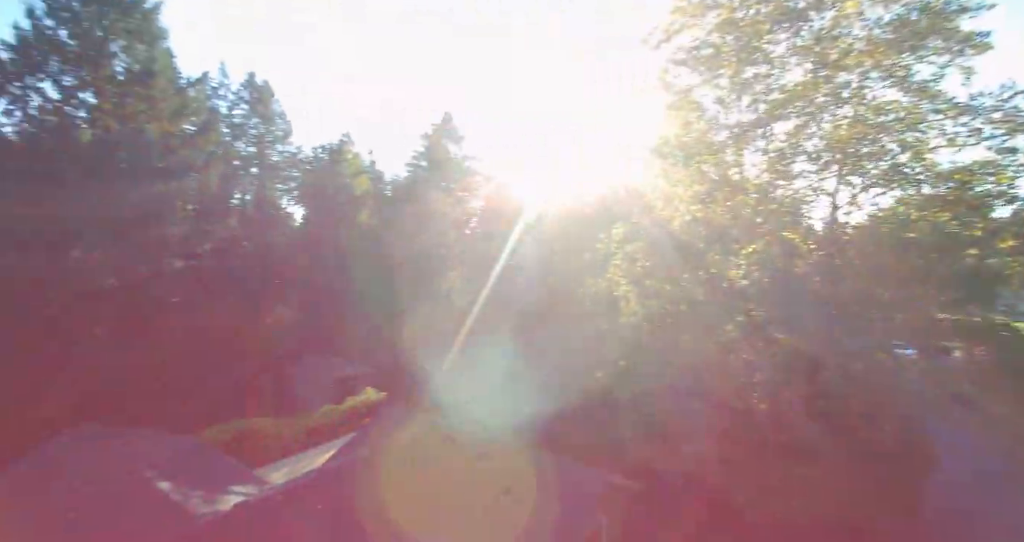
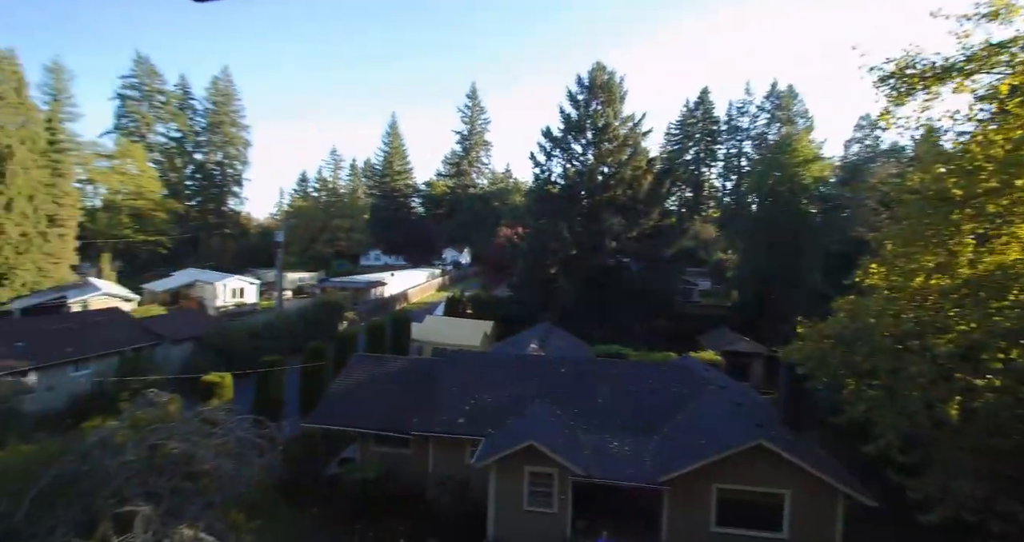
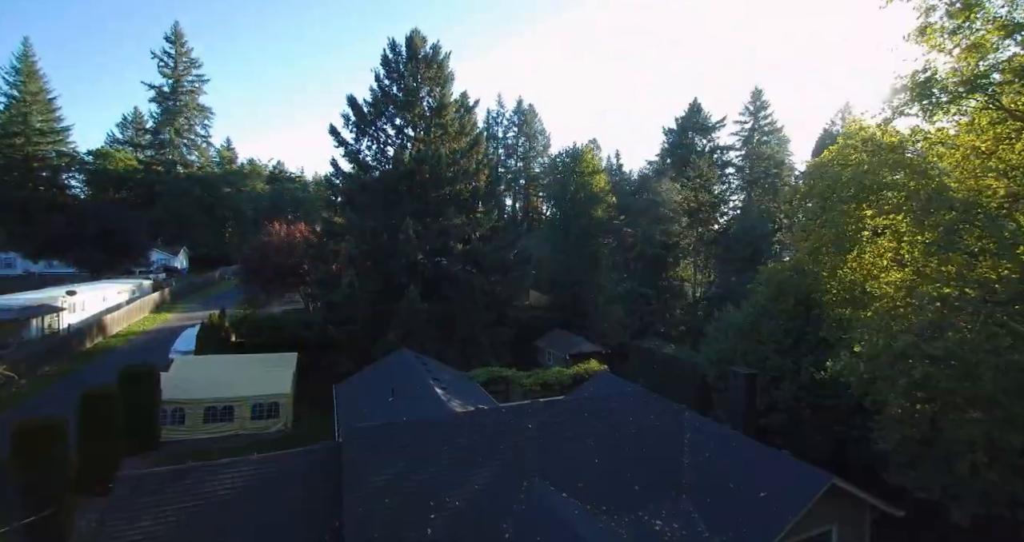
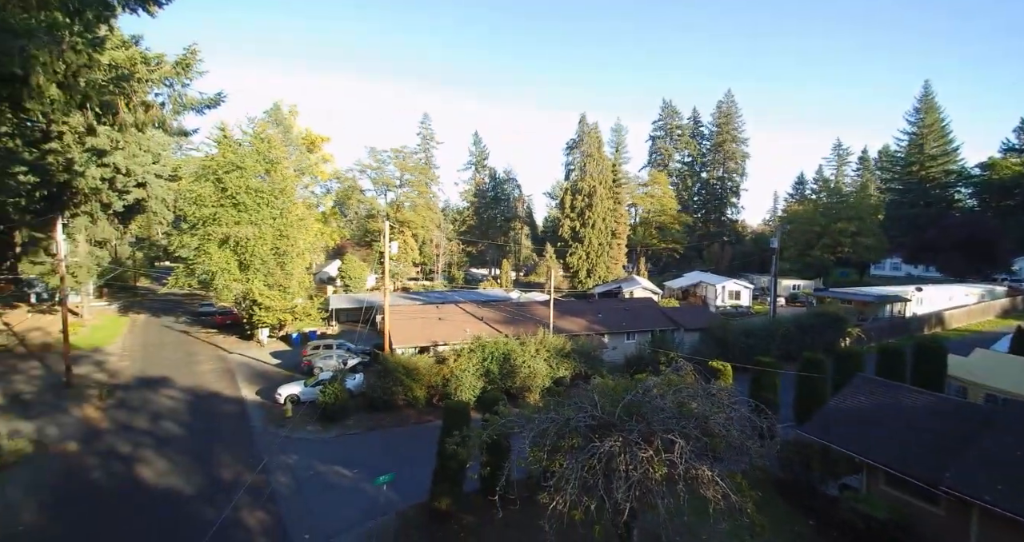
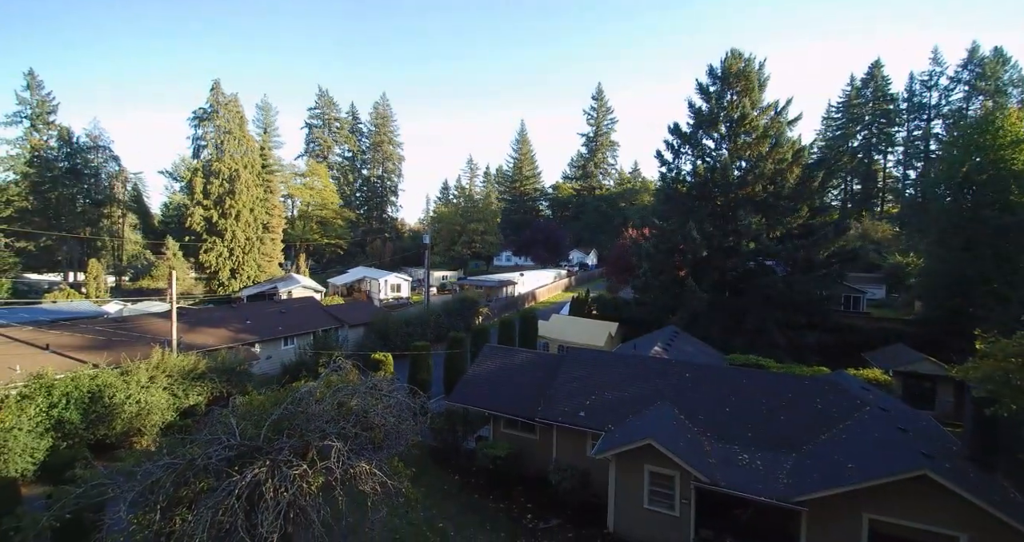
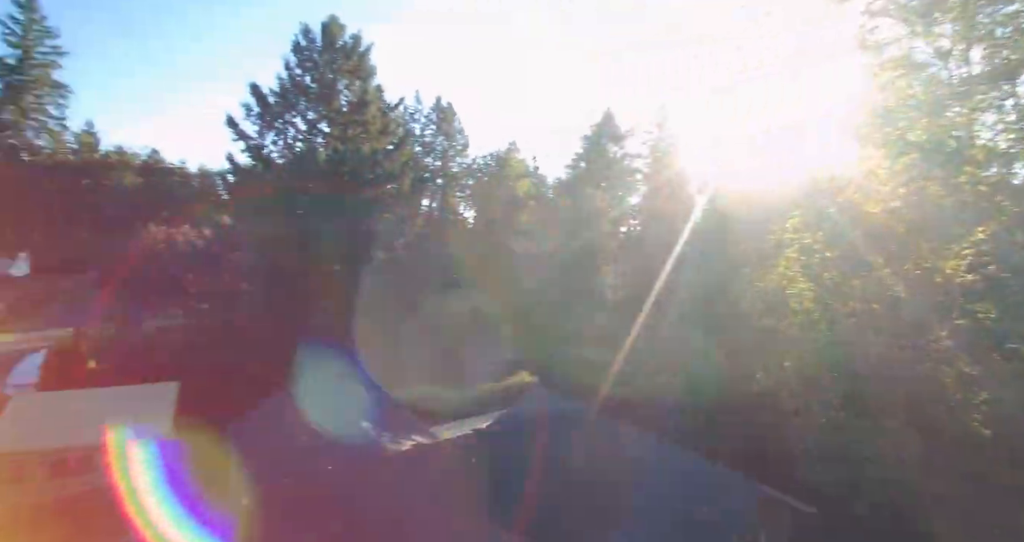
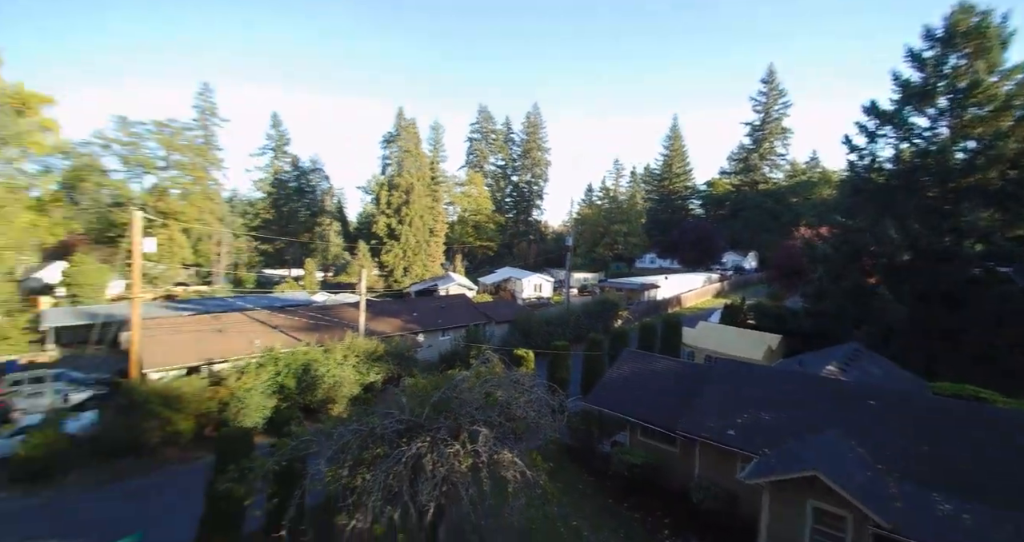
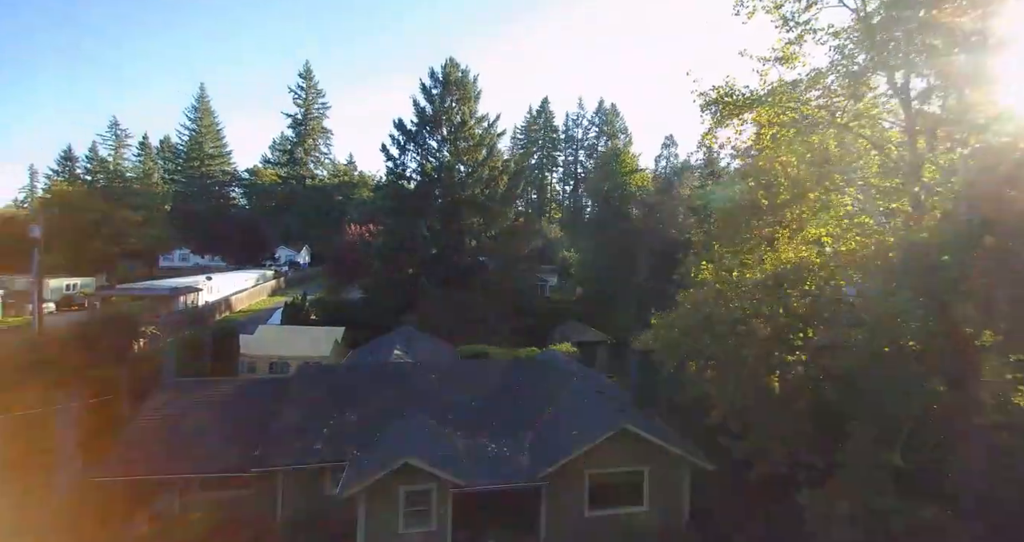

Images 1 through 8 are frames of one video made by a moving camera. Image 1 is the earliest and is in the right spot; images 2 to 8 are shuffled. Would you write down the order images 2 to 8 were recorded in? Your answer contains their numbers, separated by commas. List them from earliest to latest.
6, 3, 8, 2, 5, 7, 4
